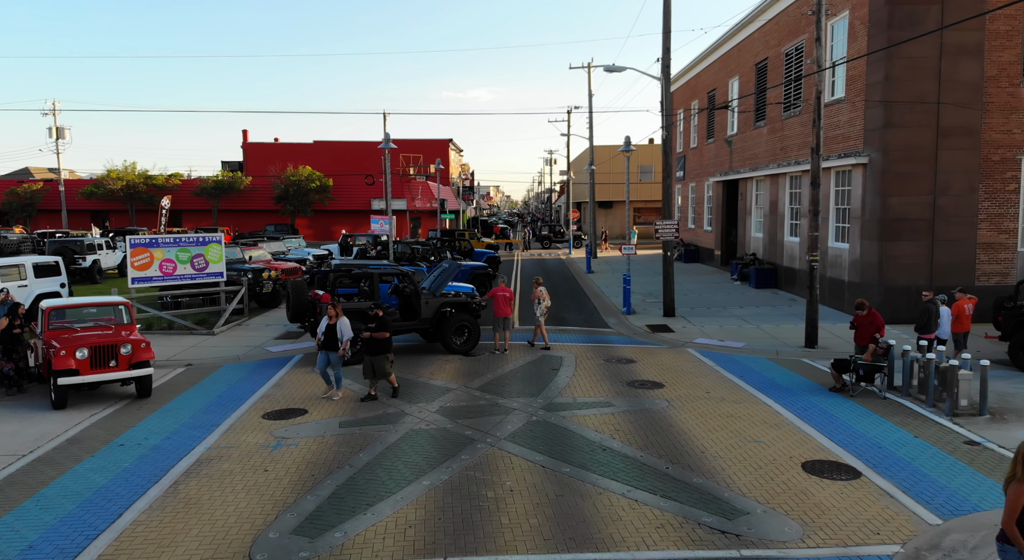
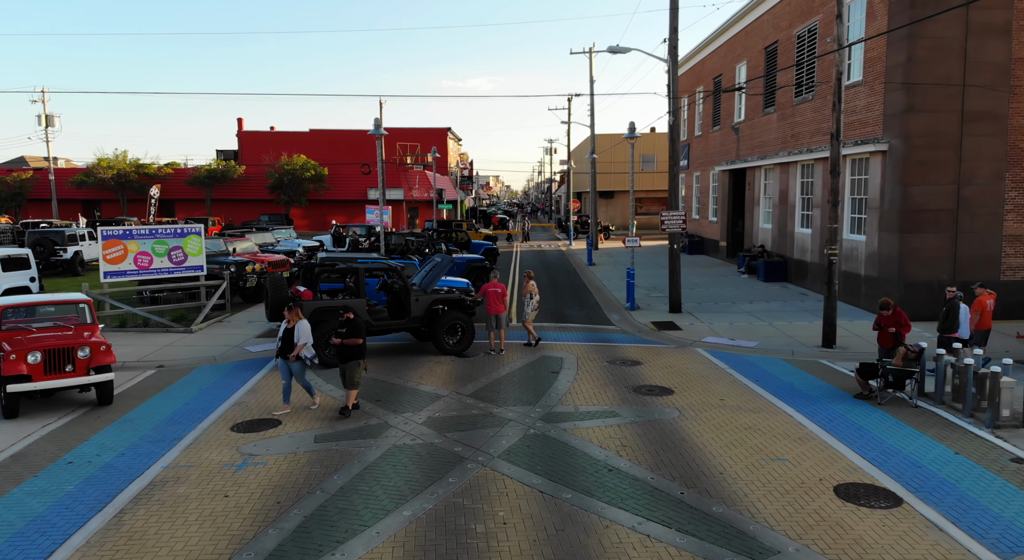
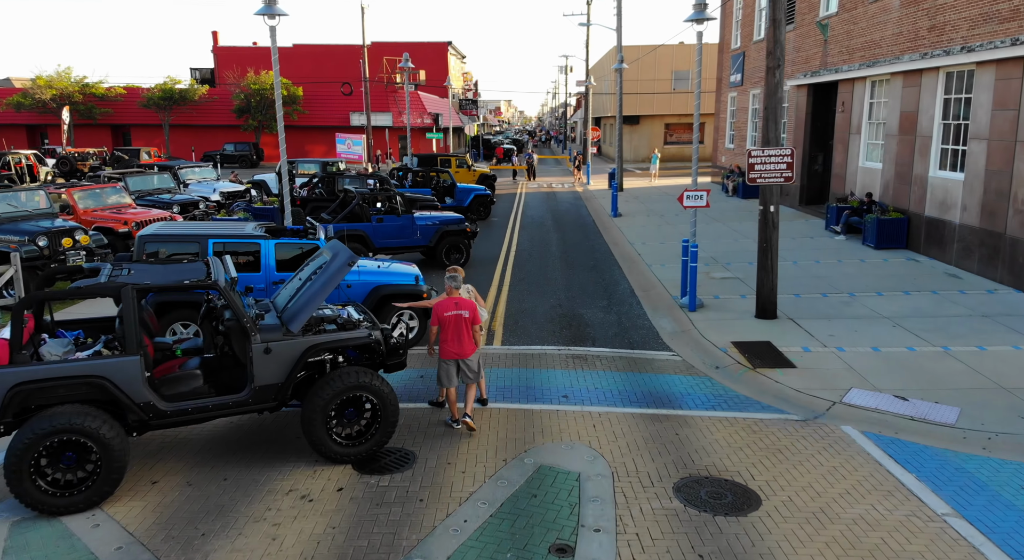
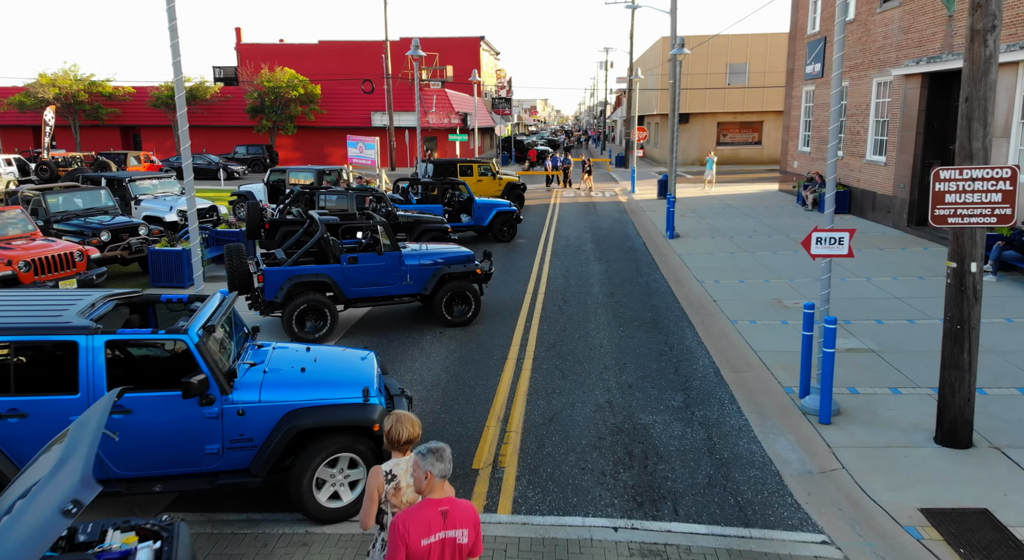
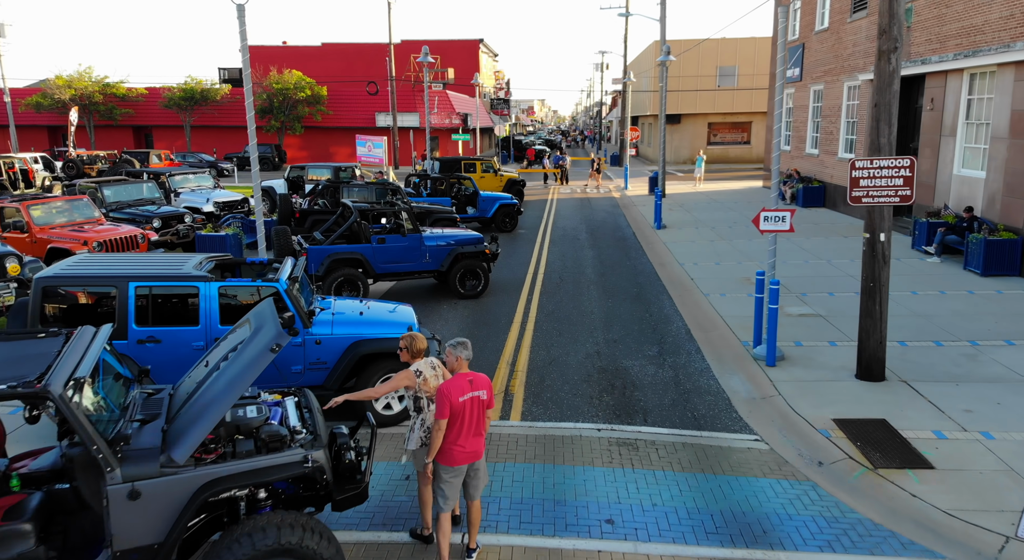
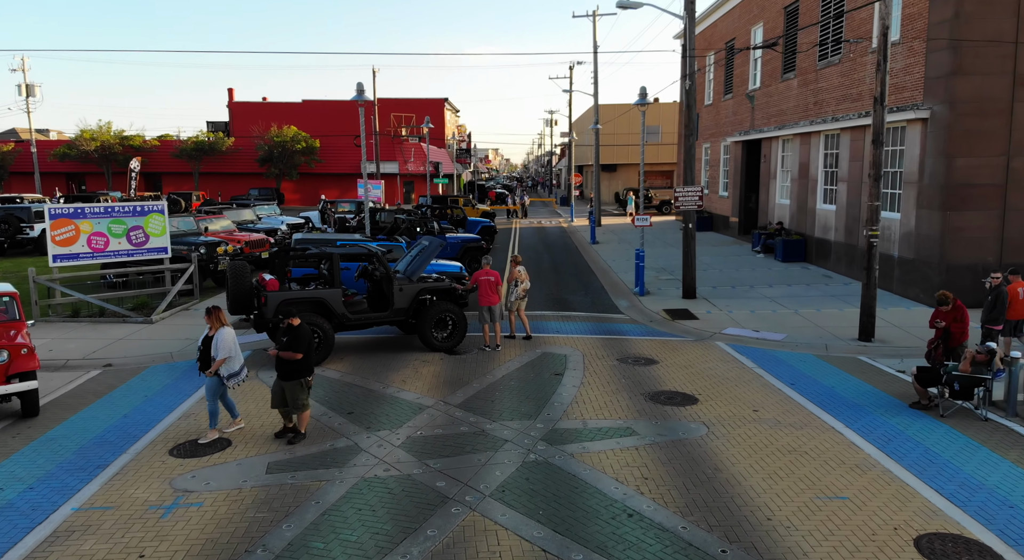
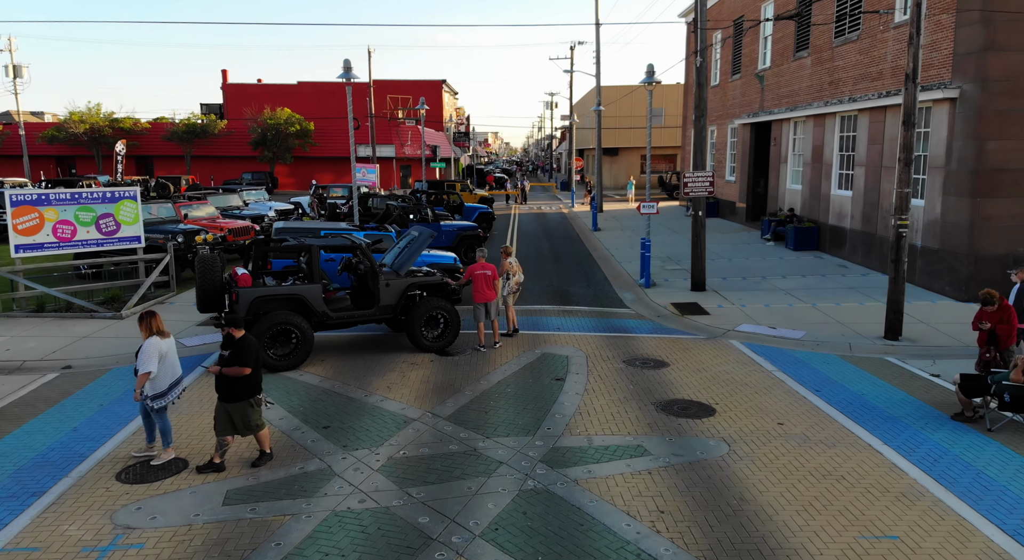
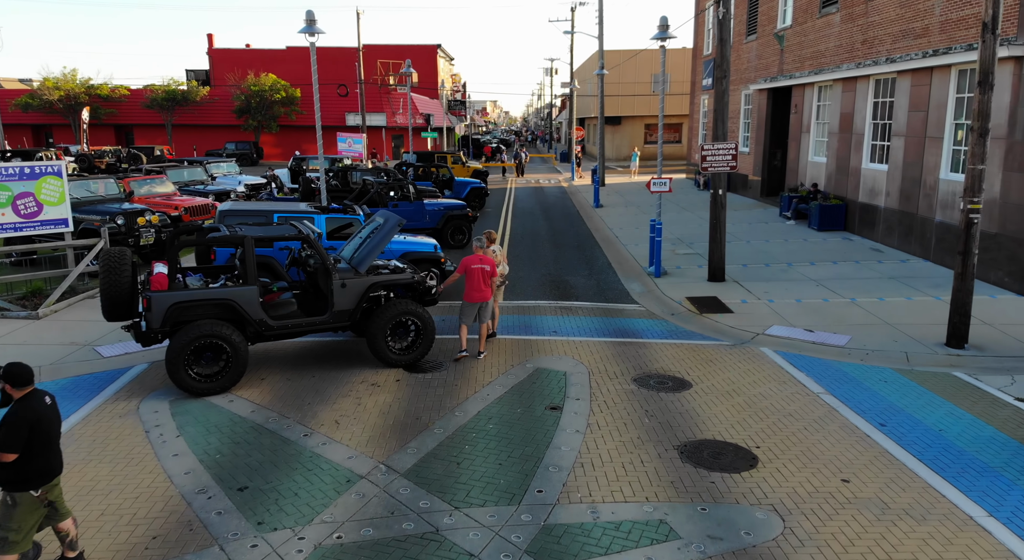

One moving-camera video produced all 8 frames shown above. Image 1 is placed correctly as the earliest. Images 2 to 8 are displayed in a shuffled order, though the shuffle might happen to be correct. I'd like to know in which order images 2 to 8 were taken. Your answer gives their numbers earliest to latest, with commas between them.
2, 6, 7, 8, 3, 5, 4
